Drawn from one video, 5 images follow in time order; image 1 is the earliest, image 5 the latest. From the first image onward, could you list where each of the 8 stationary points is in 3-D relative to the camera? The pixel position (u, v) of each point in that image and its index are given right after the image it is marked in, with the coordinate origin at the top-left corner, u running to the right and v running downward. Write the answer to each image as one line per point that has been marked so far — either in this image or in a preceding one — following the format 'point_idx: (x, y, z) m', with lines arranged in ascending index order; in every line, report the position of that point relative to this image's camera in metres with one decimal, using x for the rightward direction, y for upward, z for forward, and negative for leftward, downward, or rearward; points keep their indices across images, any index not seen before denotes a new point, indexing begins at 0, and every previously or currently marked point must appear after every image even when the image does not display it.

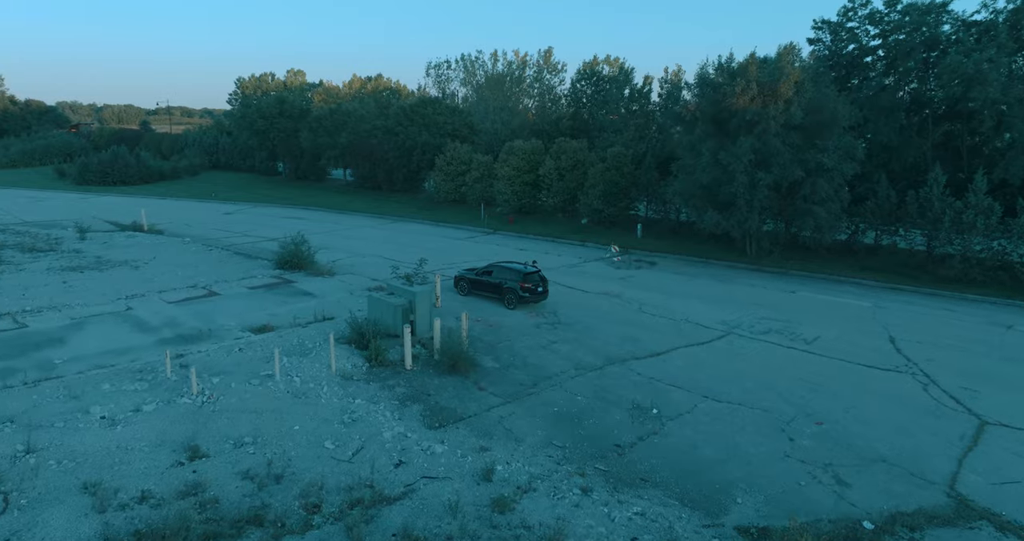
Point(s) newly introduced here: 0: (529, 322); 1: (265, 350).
0: (+0.5, -1.4, +19.4) m
1: (-5.4, -1.8, +16.2) m
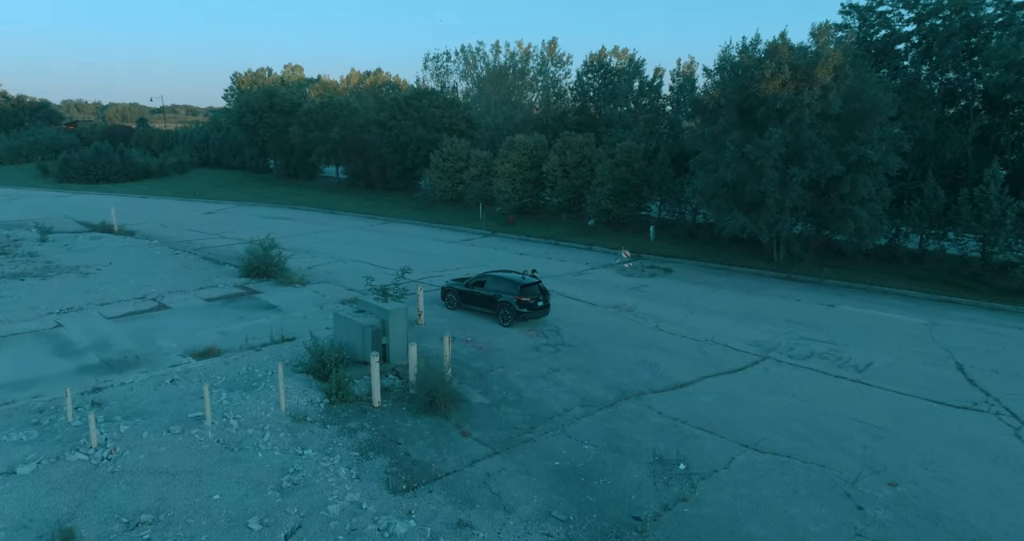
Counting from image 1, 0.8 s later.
0: (+0.3, -1.6, +16.4) m
1: (-5.6, -2.0, +13.2) m
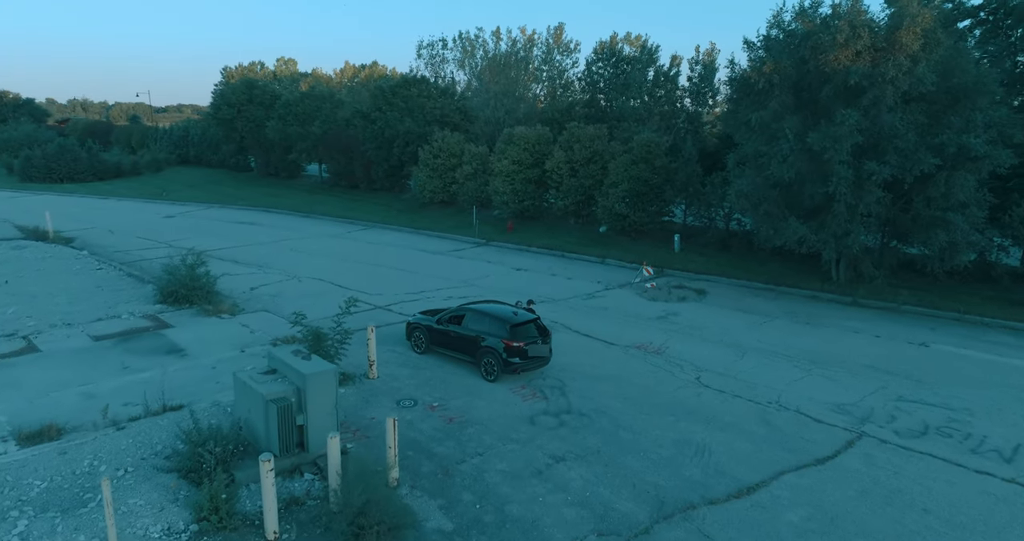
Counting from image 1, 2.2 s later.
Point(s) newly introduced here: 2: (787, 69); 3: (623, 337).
0: (+0.1, -2.2, +11.5) m
1: (-5.8, -2.6, +8.4) m
2: (+6.5, +4.8, +17.7) m
3: (+2.4, -1.4, +15.8) m
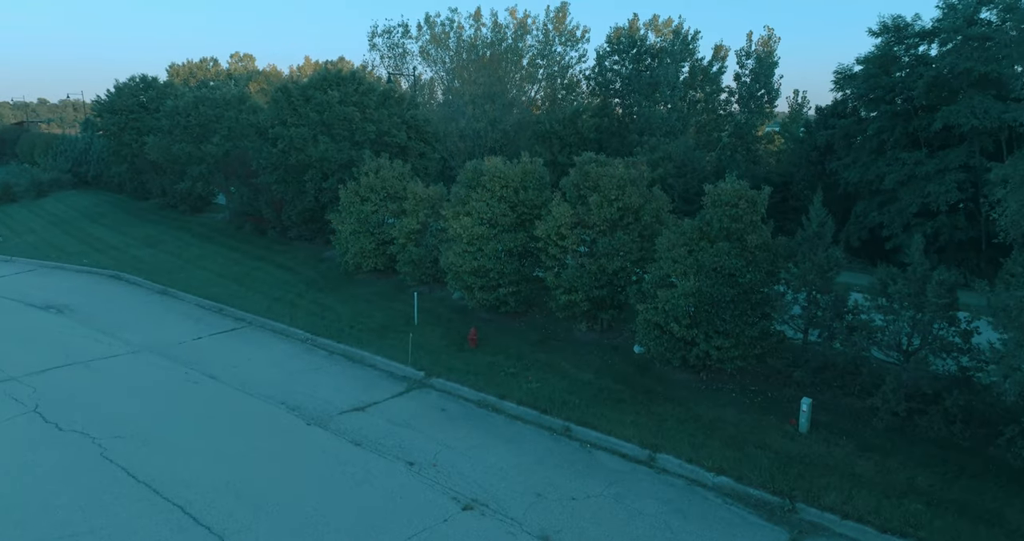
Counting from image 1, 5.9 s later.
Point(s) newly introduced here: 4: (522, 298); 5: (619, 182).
0: (-0.7, -5.4, -1.3) m
1: (-6.7, -5.8, -4.4) m
2: (+5.7, +1.6, +4.8) m
3: (+1.5, -4.6, +2.9) m
4: (+0.3, -0.6, +17.6) m
5: (+2.3, +1.9, +15.6) m
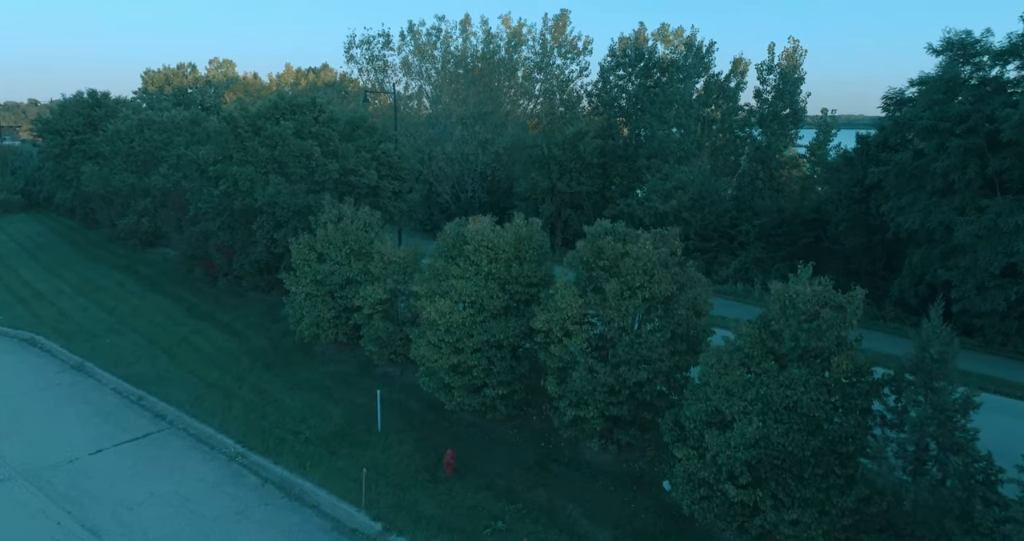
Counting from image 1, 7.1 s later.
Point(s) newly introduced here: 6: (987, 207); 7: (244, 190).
0: (-0.8, -7.2, -5.3) m
1: (-6.7, -7.5, -8.5) m
2: (+5.6, -0.2, +0.8) m
3: (+1.4, -6.4, -1.1) m
4: (+0.1, -2.4, +13.6) m
5: (+2.1, +0.1, +11.7) m
6: (+11.5, +1.5, +18.0) m
7: (-7.1, +2.2, +20.0) m
